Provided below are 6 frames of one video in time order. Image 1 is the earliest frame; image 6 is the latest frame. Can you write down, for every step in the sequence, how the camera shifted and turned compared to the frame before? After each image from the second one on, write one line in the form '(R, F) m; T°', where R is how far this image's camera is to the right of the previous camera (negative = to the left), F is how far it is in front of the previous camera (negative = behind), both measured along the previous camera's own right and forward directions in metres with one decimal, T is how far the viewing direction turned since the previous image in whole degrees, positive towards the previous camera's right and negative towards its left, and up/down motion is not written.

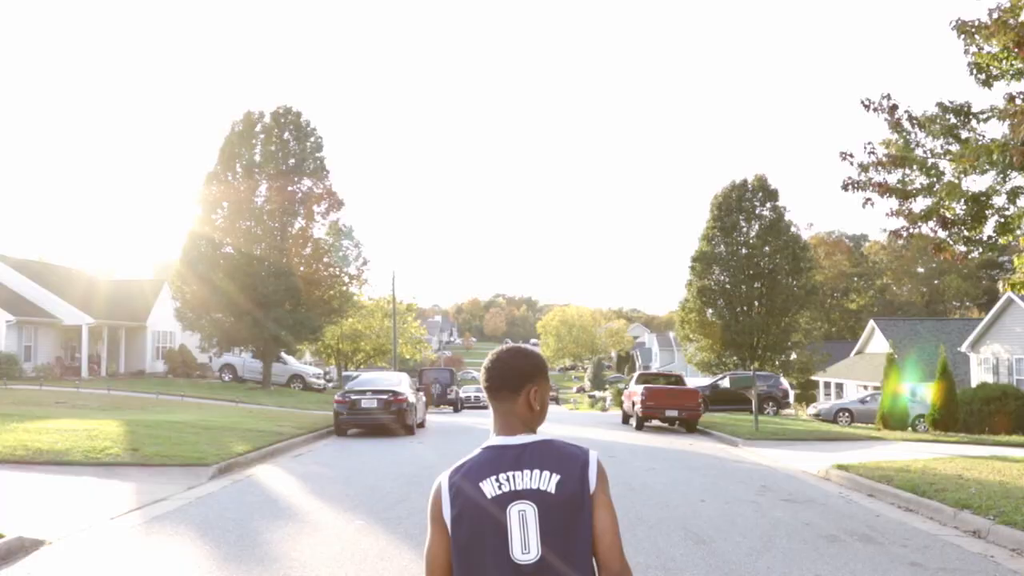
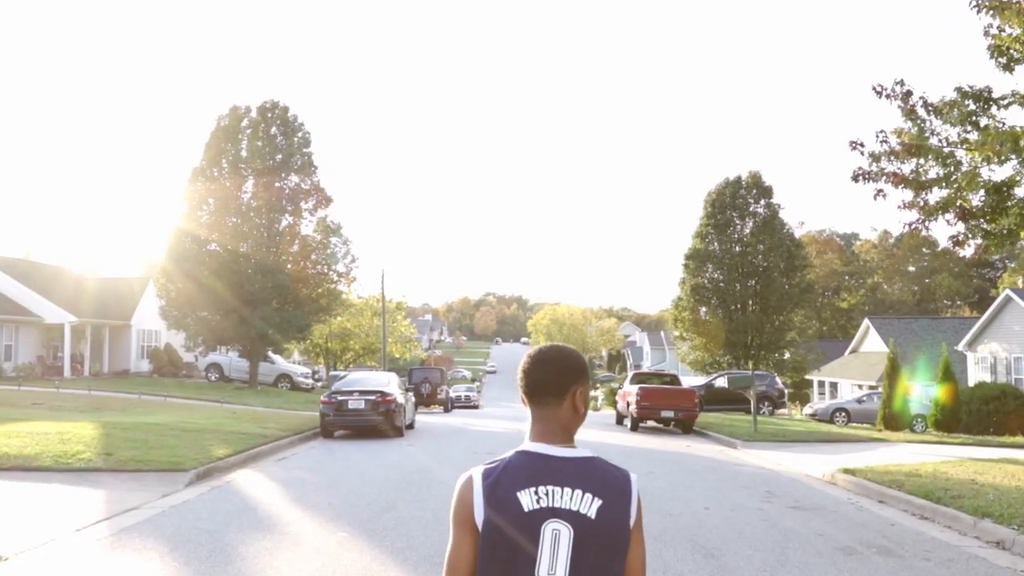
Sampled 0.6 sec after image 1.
(0.0, +0.7) m; +1°
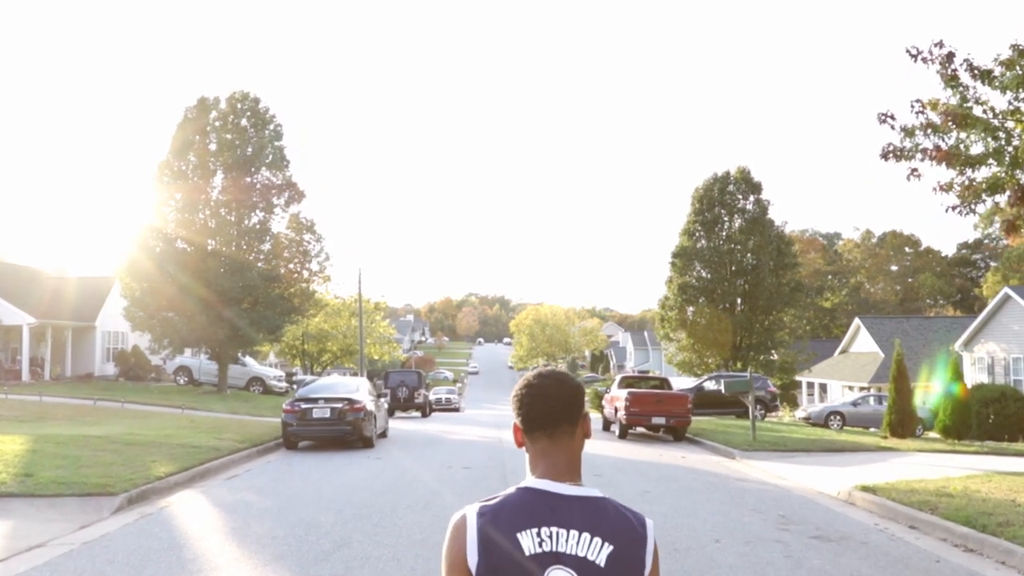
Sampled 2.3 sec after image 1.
(+0.1, +1.7) m; +1°
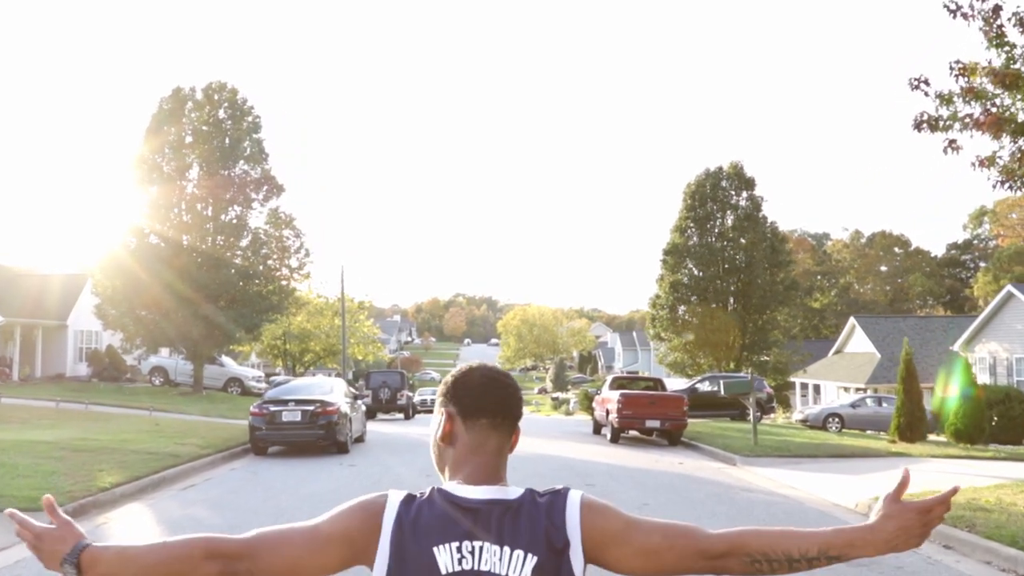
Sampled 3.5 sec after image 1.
(0.0, +1.4) m; +1°
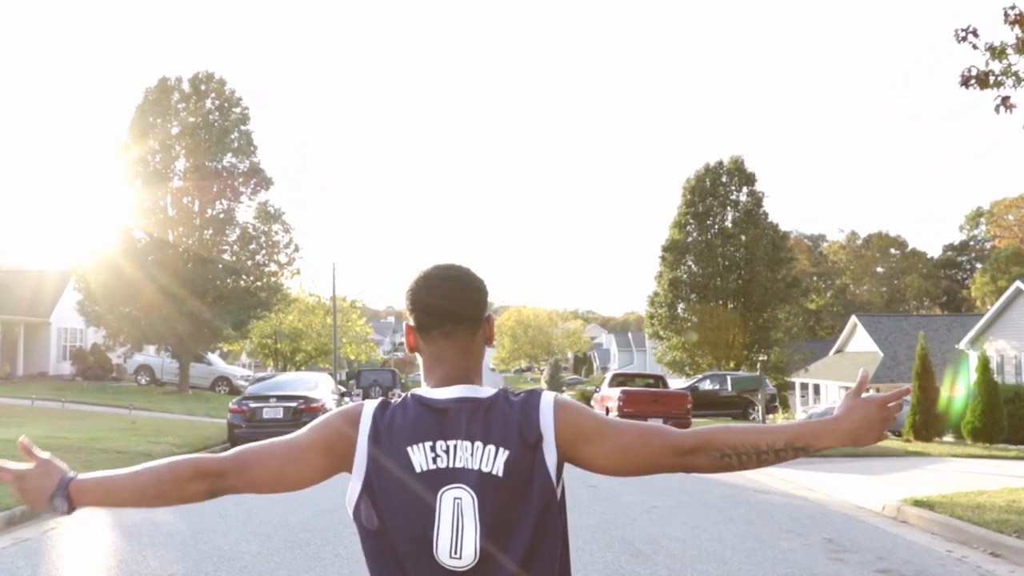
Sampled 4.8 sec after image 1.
(0.0, +1.1) m; 0°
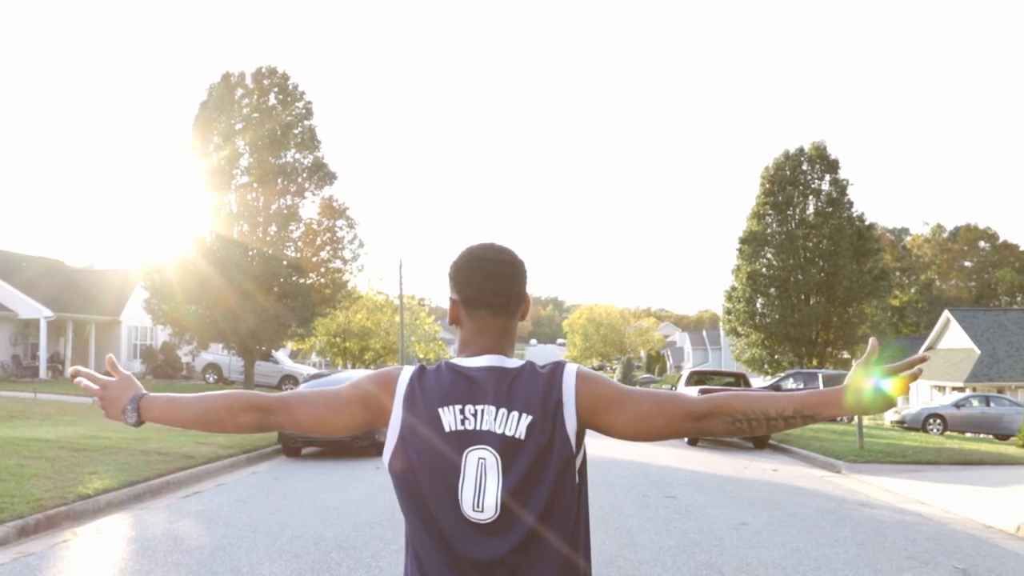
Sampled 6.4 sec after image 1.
(+0.1, +1.4) m; -4°
